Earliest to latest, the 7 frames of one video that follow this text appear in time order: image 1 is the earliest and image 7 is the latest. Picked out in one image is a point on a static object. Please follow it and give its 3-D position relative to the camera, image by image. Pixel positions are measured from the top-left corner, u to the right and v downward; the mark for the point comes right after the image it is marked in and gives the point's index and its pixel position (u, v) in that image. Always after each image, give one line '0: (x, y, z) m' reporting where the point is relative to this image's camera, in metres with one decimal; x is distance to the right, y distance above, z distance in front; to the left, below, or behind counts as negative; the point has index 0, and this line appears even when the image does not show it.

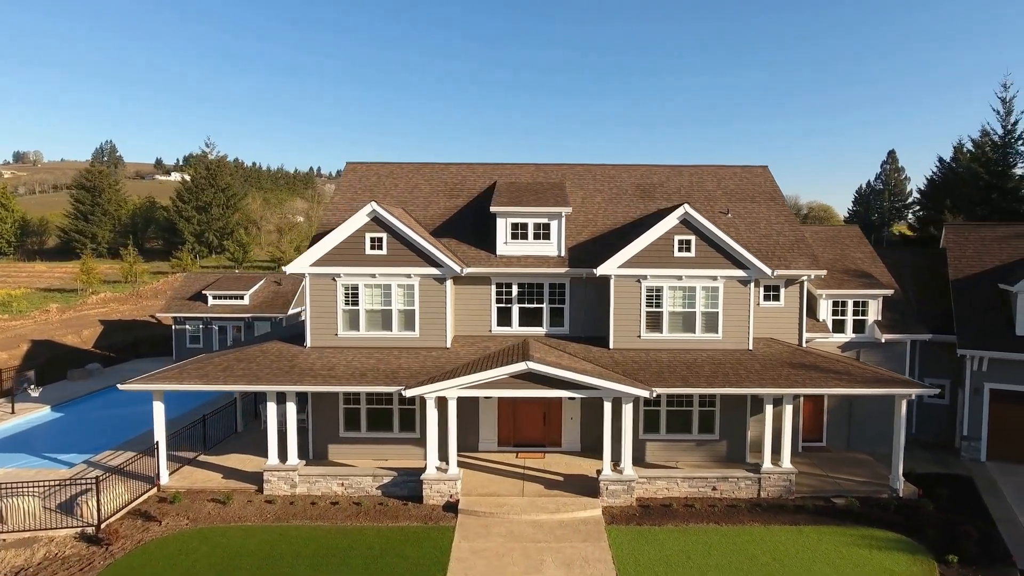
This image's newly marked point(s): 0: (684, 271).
0: (+4.7, +0.5, +17.3) m
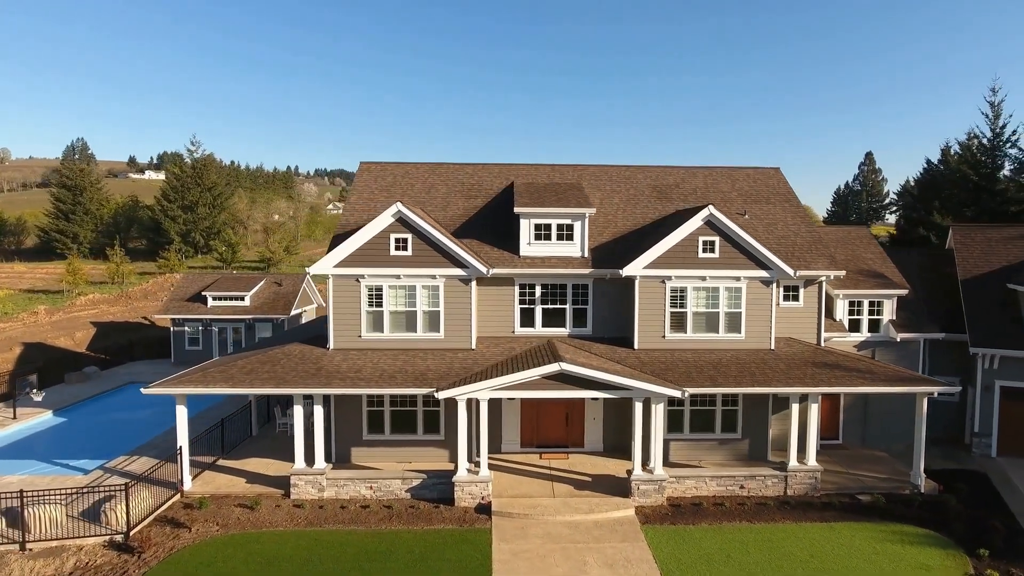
0: (+5.4, +0.4, +17.4) m
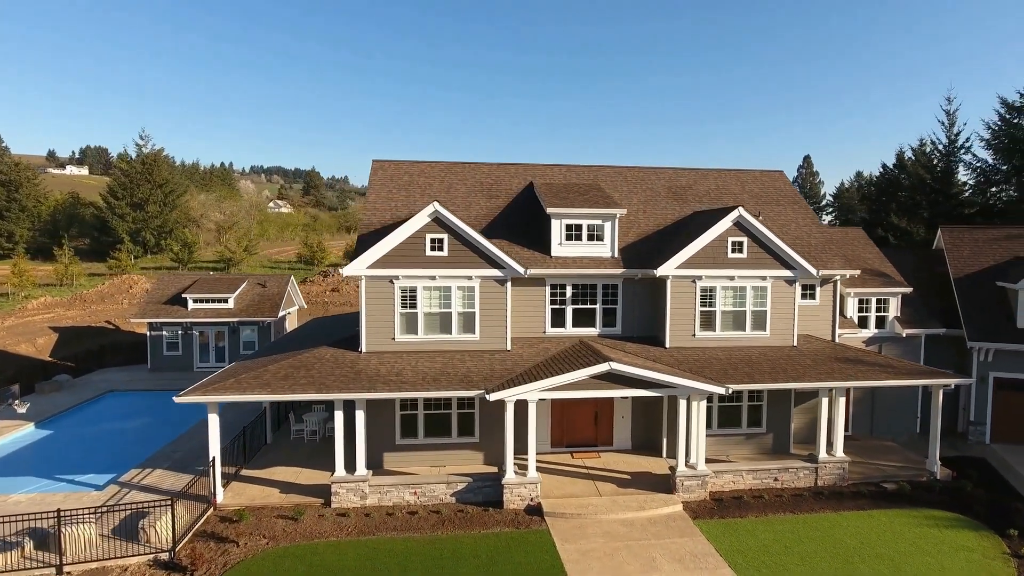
0: (+6.4, +0.5, +17.9) m
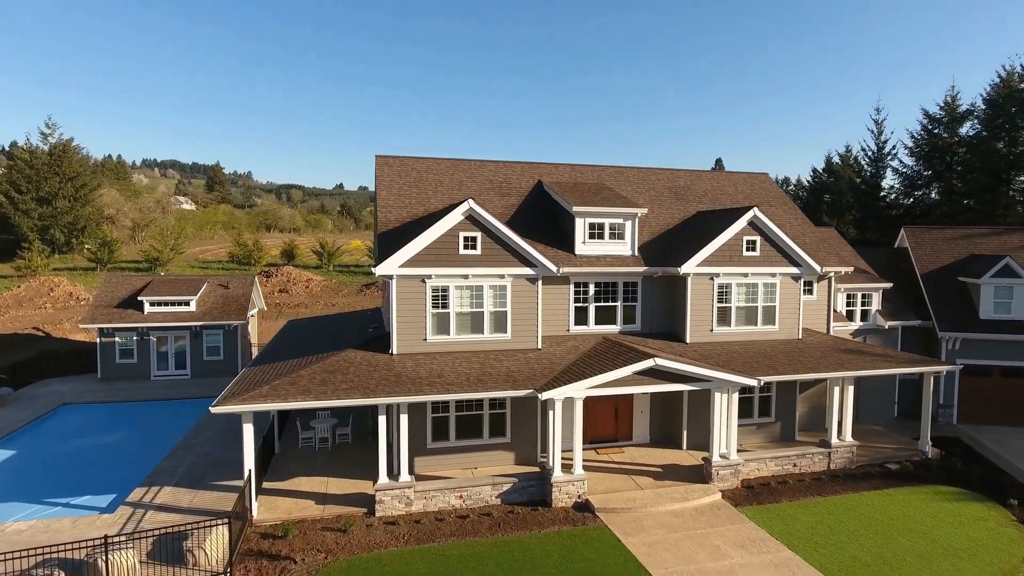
0: (+7.1, +0.6, +18.8) m
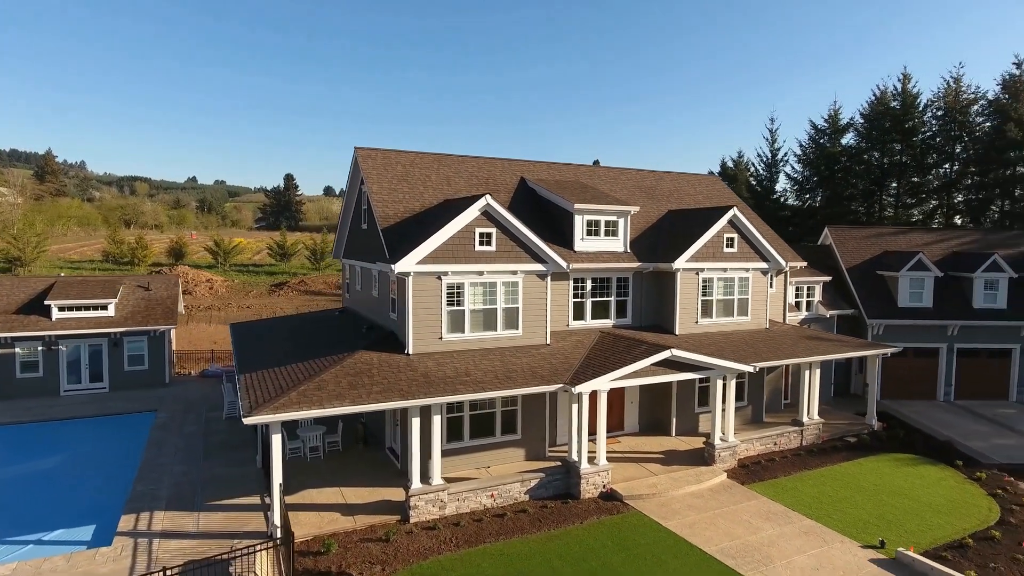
0: (+7.0, +0.8, +20.2) m
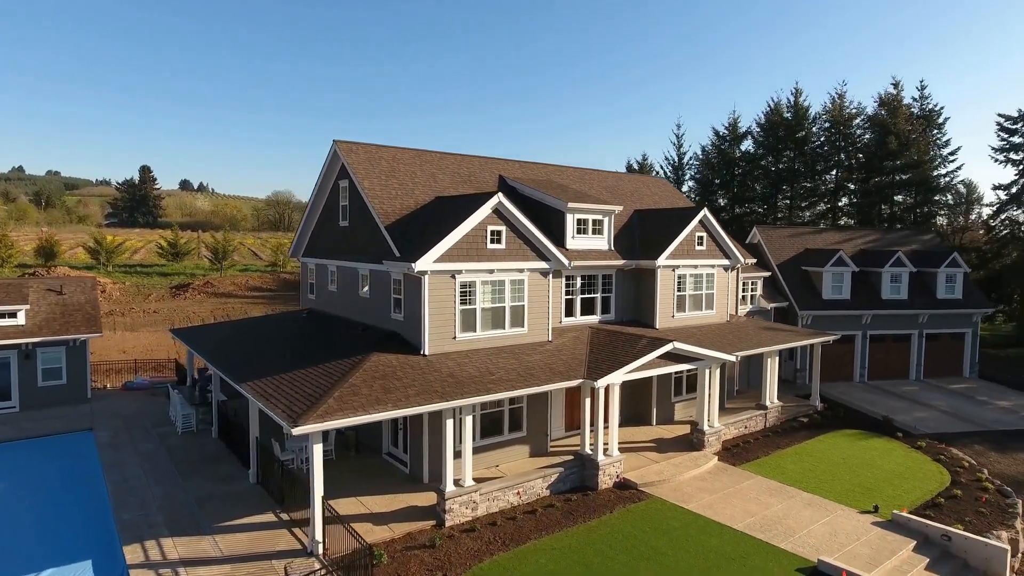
0: (+6.5, +0.9, +21.5) m
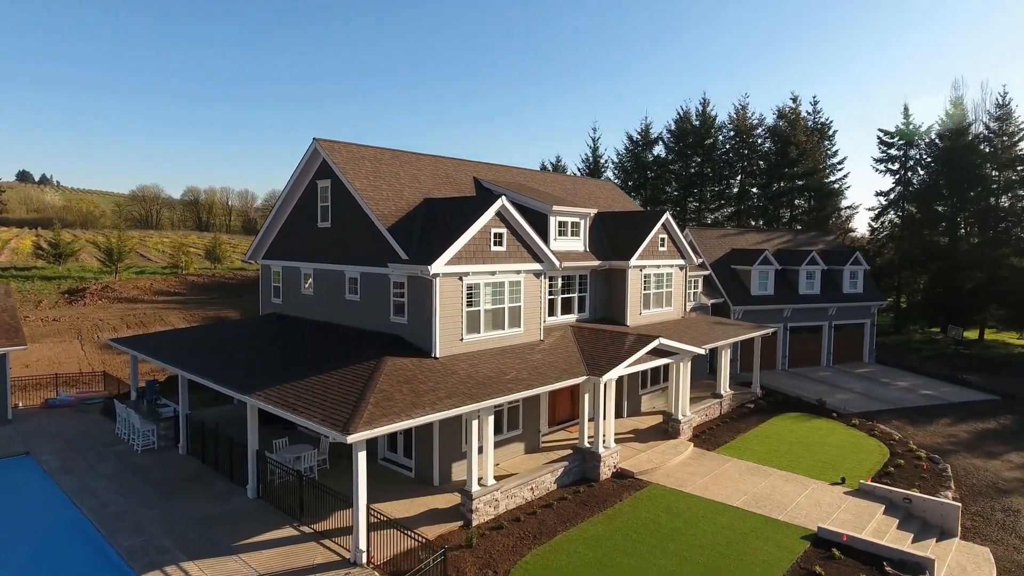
0: (+5.5, +1.0, +23.0) m
